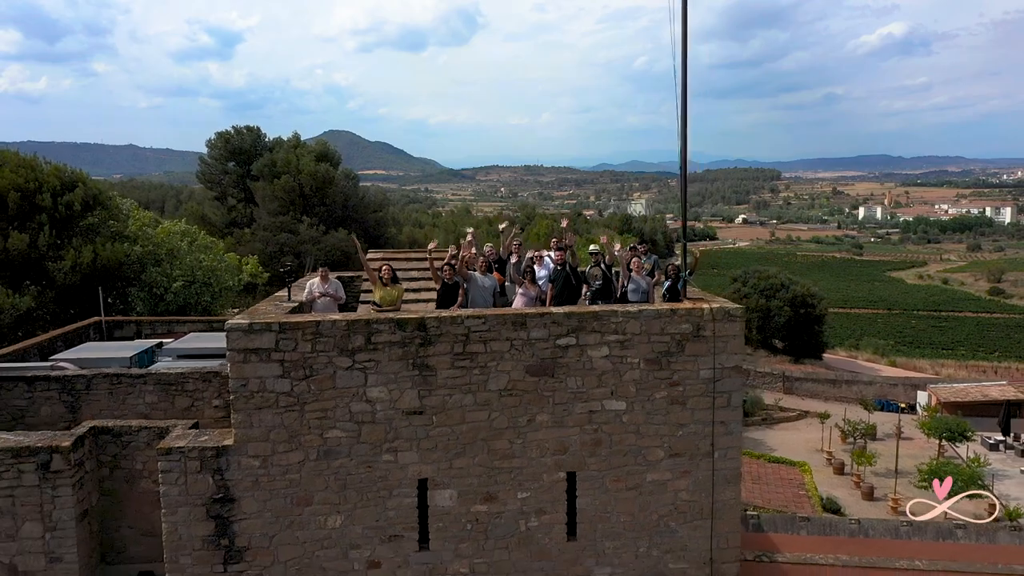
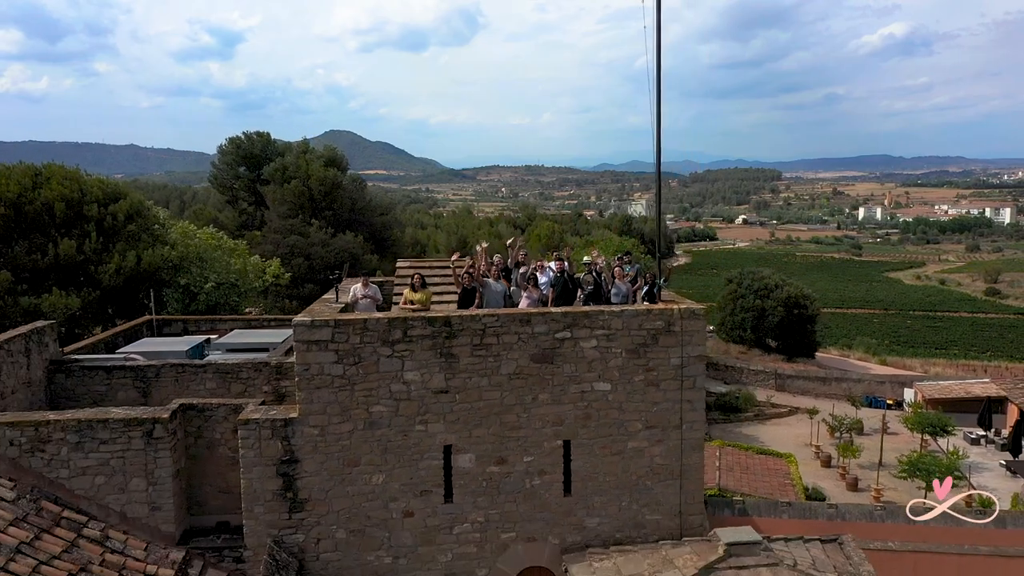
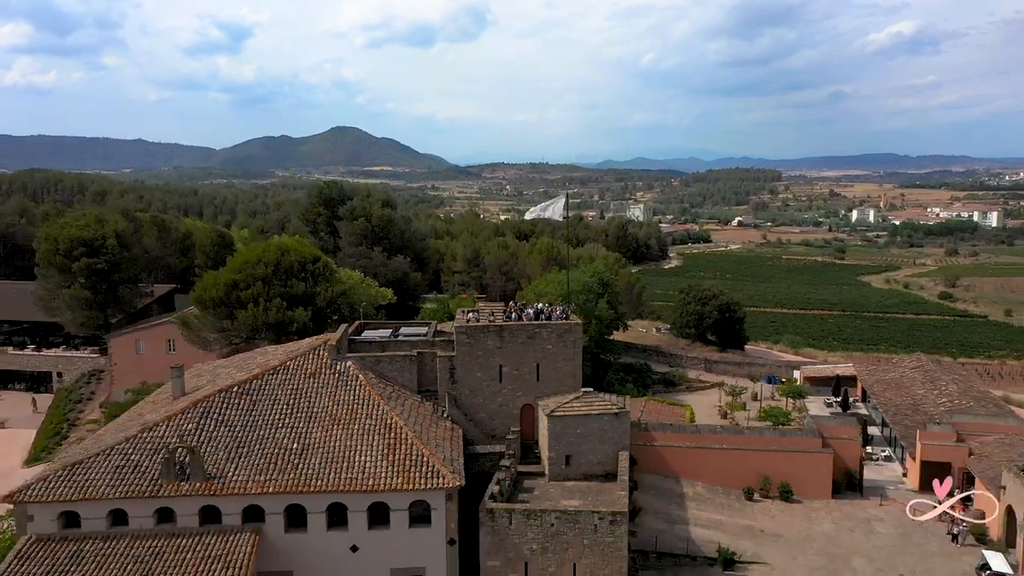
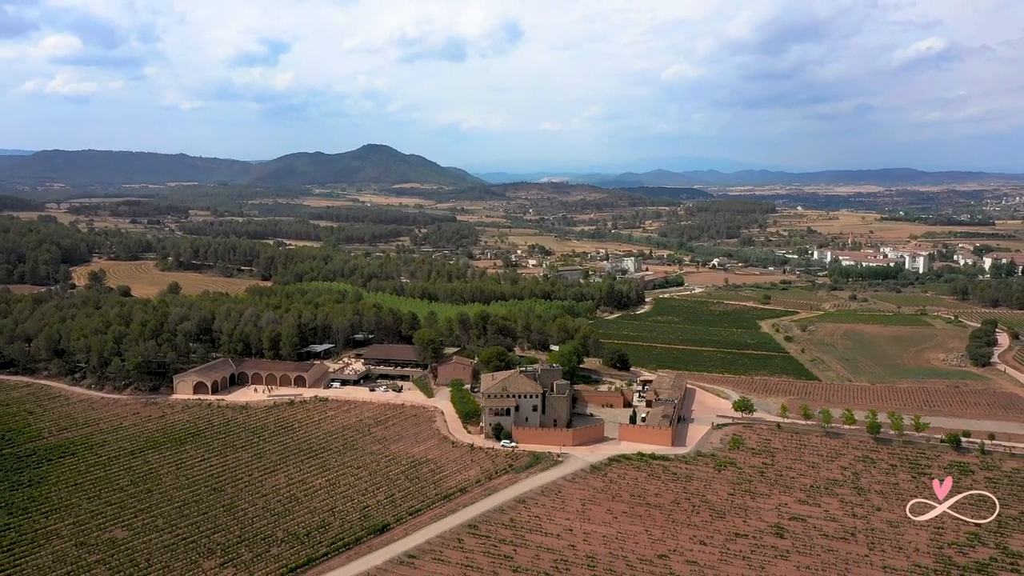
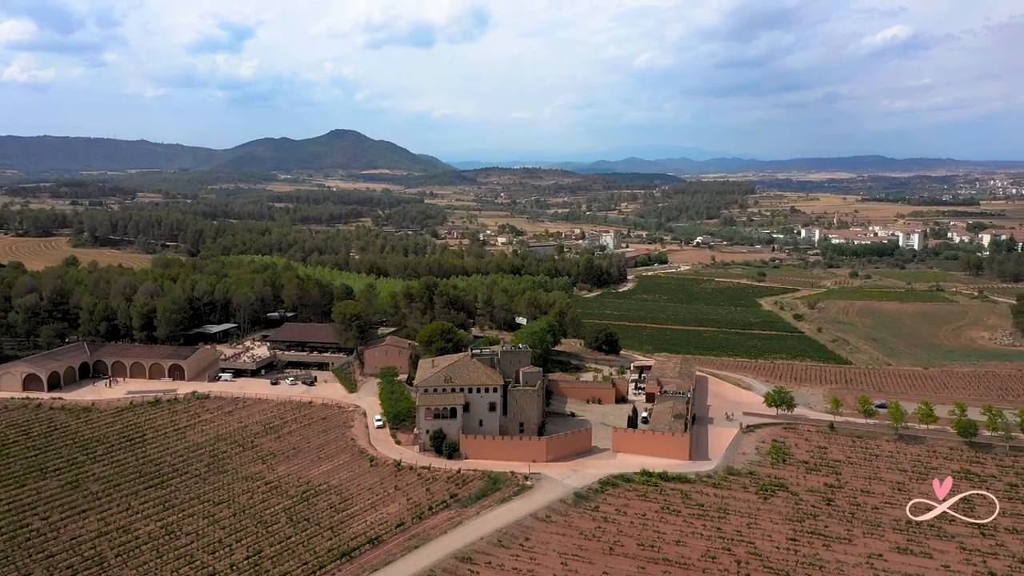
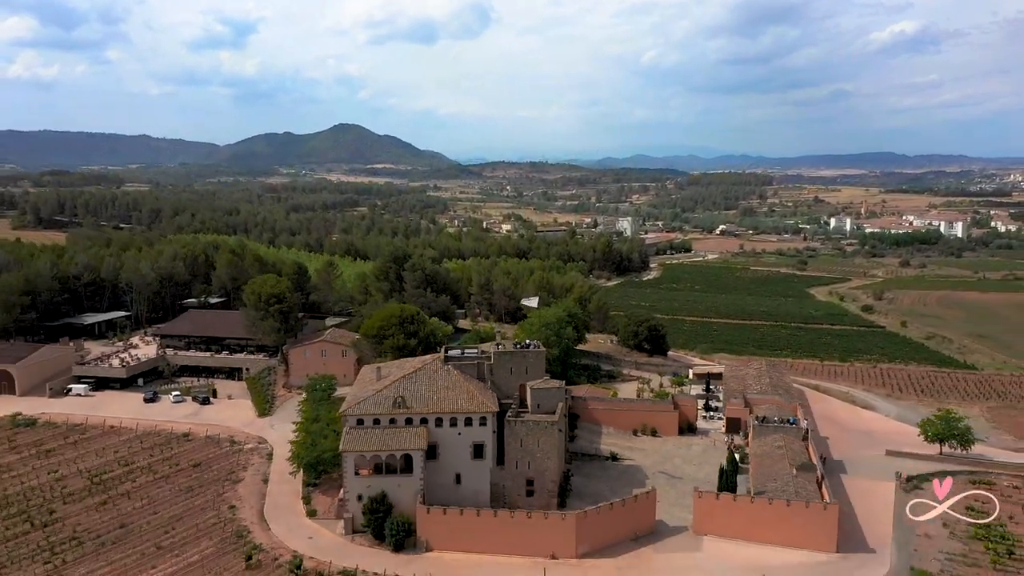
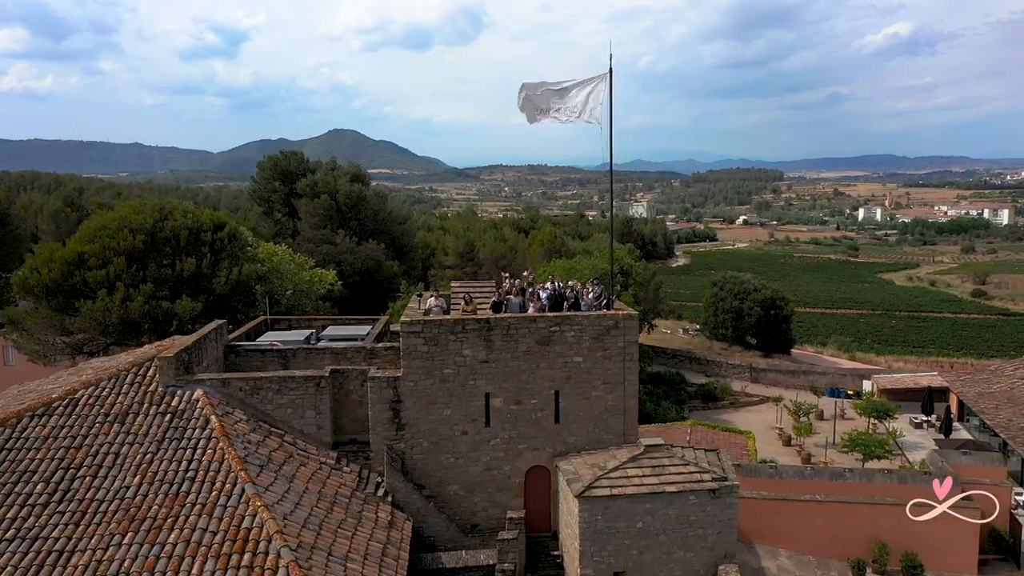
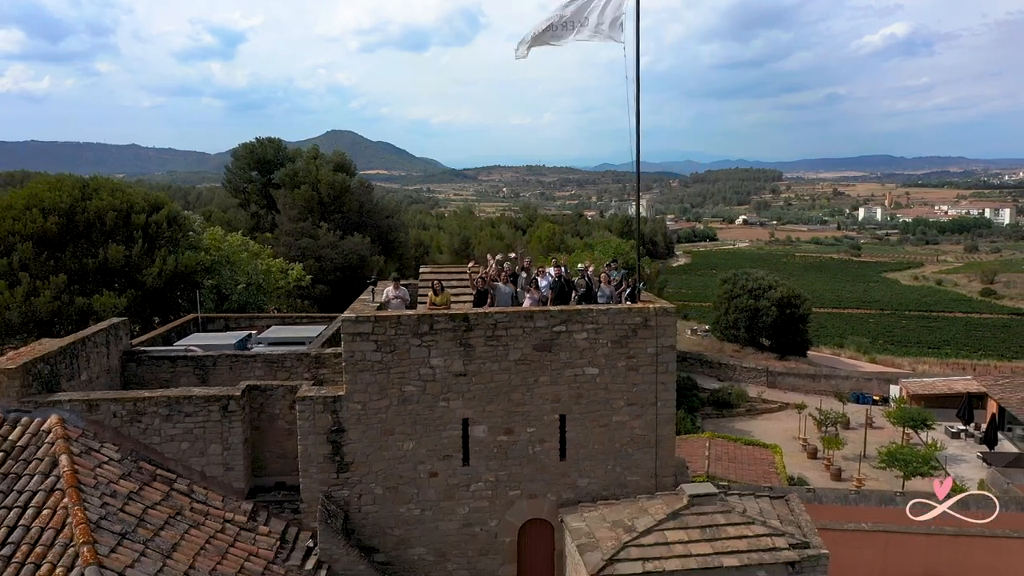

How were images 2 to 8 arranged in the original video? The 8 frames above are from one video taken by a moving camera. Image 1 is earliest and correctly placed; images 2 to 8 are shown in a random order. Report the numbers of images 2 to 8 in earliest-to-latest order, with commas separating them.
2, 8, 7, 3, 6, 5, 4
